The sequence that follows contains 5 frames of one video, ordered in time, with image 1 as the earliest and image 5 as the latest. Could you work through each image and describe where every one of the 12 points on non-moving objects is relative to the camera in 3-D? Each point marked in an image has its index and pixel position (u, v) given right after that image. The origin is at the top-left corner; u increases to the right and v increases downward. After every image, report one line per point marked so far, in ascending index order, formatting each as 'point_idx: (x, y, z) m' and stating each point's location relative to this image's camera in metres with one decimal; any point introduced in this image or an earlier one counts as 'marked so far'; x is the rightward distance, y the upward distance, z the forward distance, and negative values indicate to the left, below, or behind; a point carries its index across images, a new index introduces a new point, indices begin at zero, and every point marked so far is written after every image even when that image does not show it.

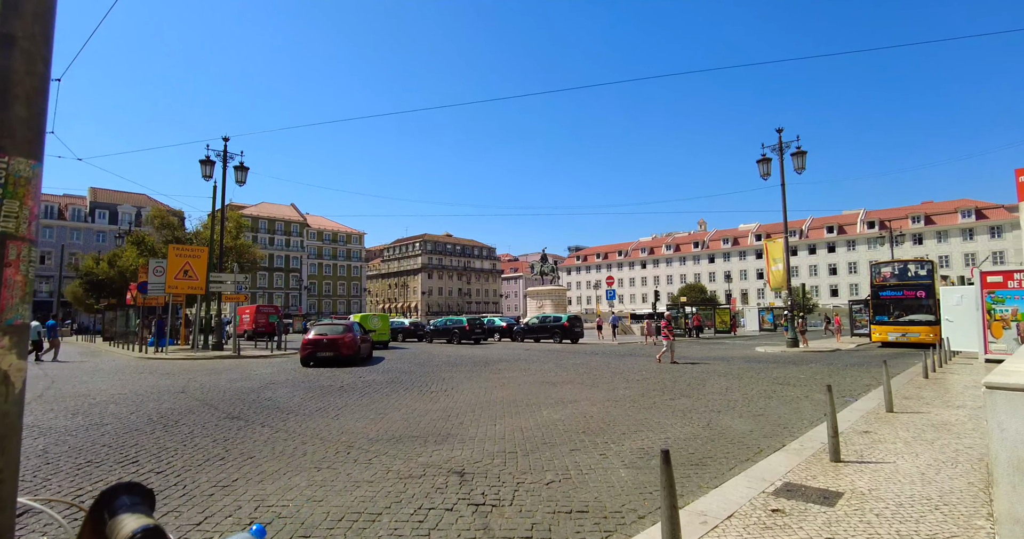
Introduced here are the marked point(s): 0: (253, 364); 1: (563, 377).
0: (-7.7, -2.8, +17.9) m
1: (+1.2, -2.5, +13.6) m
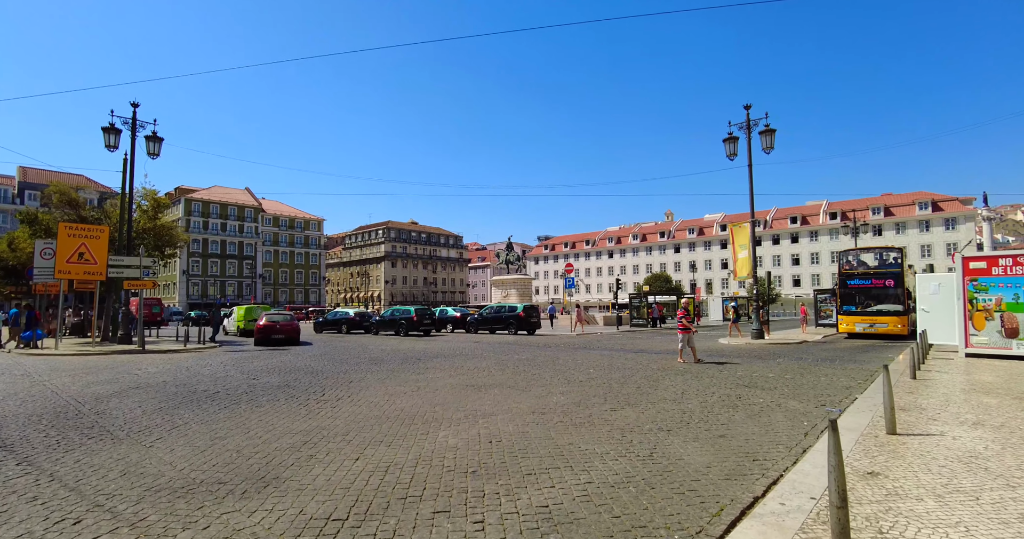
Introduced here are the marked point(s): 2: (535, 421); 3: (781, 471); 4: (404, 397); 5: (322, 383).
0: (-9.4, -2.4, +15.3) m
1: (-0.3, -2.1, +11.5) m
2: (+0.3, -1.8, +7.0) m
3: (+2.2, -1.6, +4.8) m
4: (-1.6, -1.9, +9.0) m
5: (-3.5, -2.0, +10.9) m
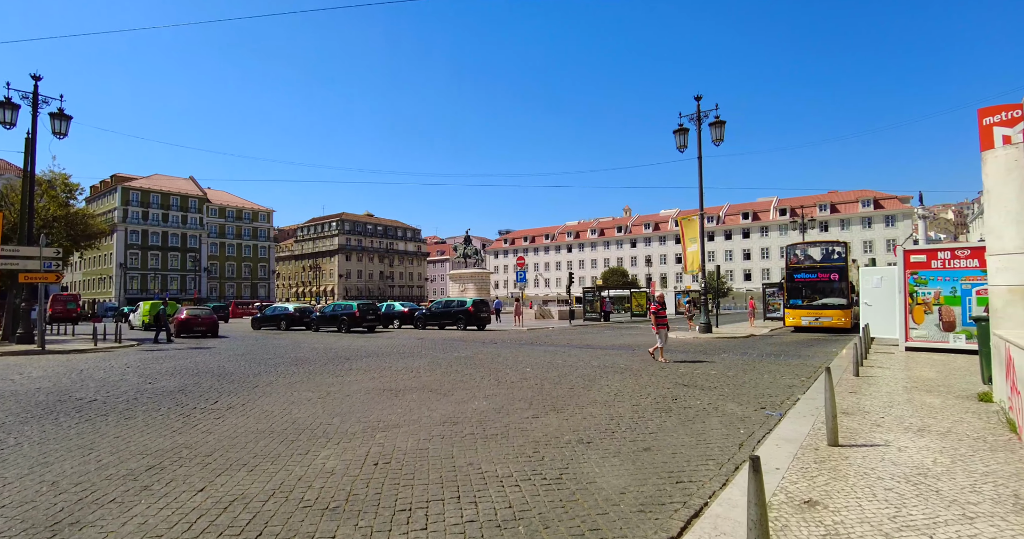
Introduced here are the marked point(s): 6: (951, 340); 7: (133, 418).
0: (-11.0, -2.2, +13.8) m
1: (-1.6, -1.9, +10.5) m
2: (-0.7, -1.7, +6.1) m
3: (+1.3, -1.6, +4.0) m
4: (-2.8, -1.8, +8.0) m
5: (-4.7, -1.9, +9.8) m
6: (+11.1, -1.8, +15.1) m
7: (-4.5, -1.8, +7.0) m
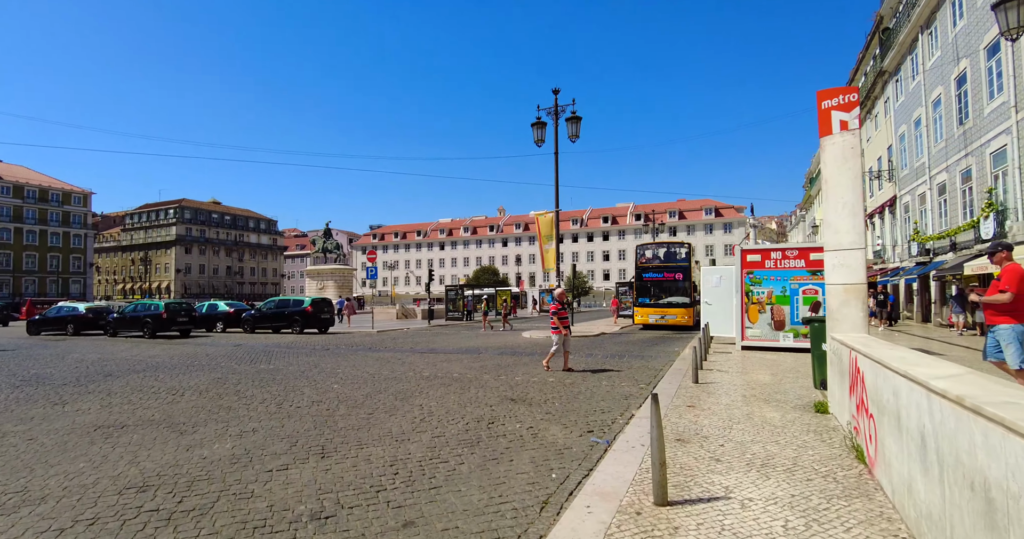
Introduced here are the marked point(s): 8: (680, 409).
0: (-14.4, -1.9, +9.2) m
1: (-4.5, -1.8, +8.1) m
2: (-2.7, -1.6, +3.9) m
3: (-0.3, -1.5, +2.3) m
4: (-5.1, -1.7, +5.3) m
5: (-7.4, -1.7, +6.6) m
6: (+6.9, -1.8, +15.2) m
7: (-6.6, -1.6, +4.0) m
8: (+2.0, -1.7, +7.2) m
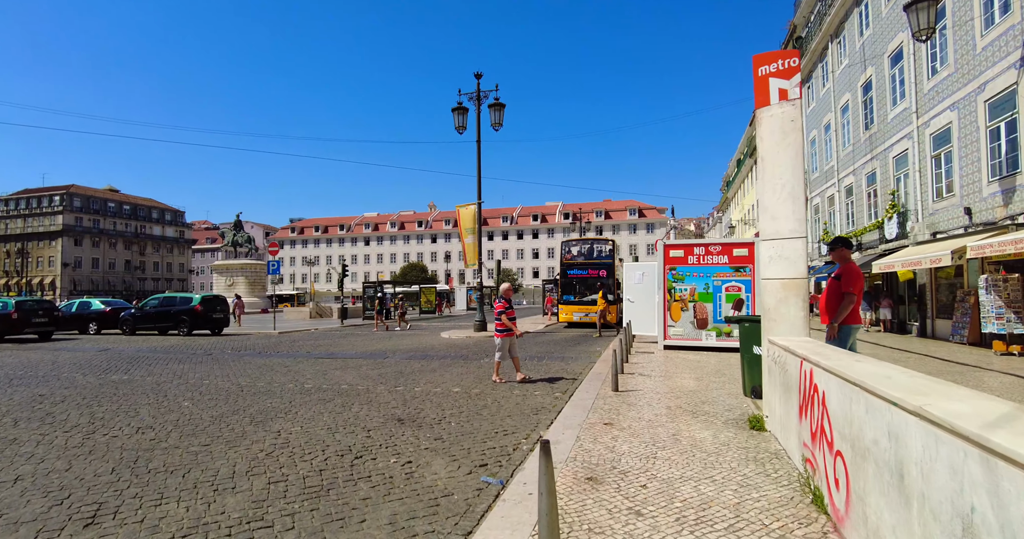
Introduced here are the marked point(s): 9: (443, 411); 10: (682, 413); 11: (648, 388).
0: (-15.7, -1.8, +6.0) m
1: (-5.7, -1.7, +6.1) m
2: (-3.5, -1.5, +2.2) m
3: (-0.9, -1.4, +0.9) m
4: (-6.0, -1.6, +3.2) m
5: (-8.5, -1.6, +4.3) m
6: (+4.7, -1.7, +14.5) m
7: (-7.3, -1.5, +1.8) m
8: (+0.9, -1.6, +6.0) m
9: (-0.9, -1.8, +7.7) m
10: (+2.0, -1.6, +6.8) m
11: (+2.0, -1.8, +8.9) m
